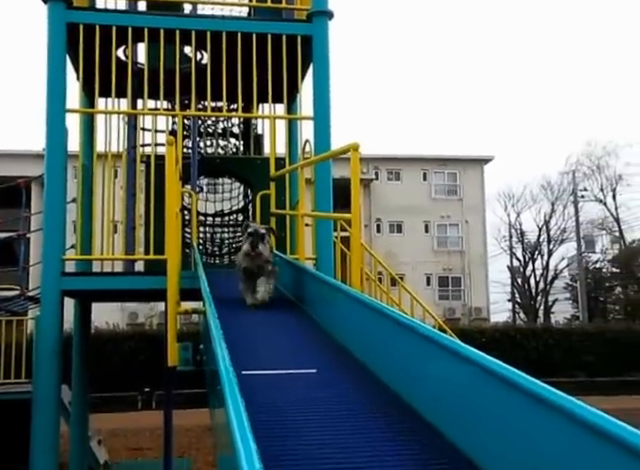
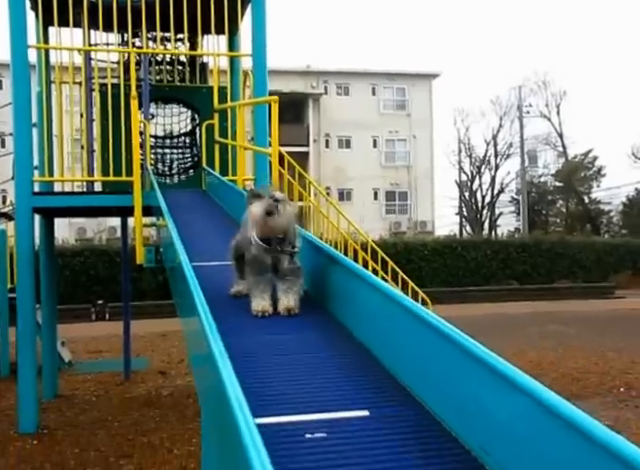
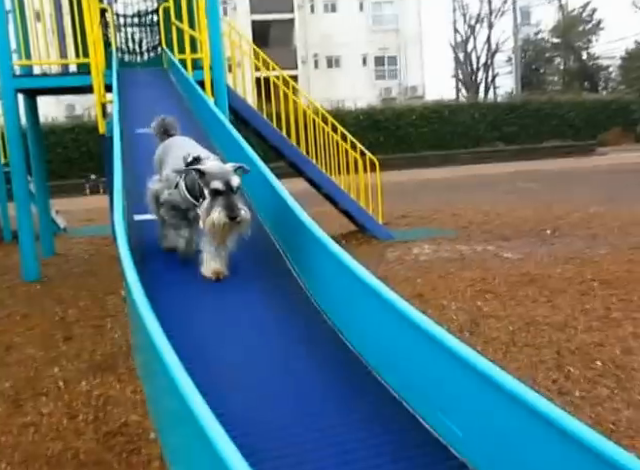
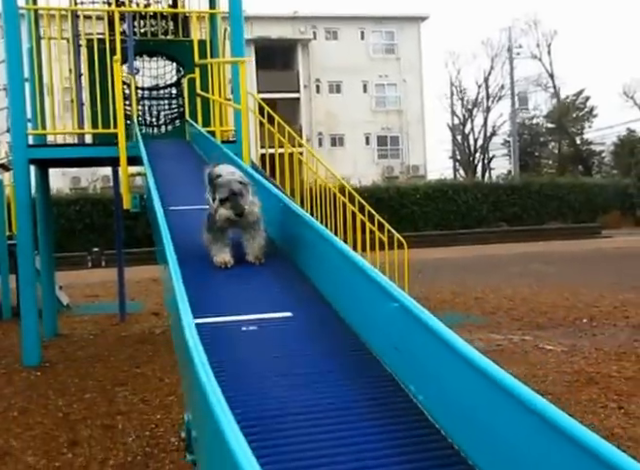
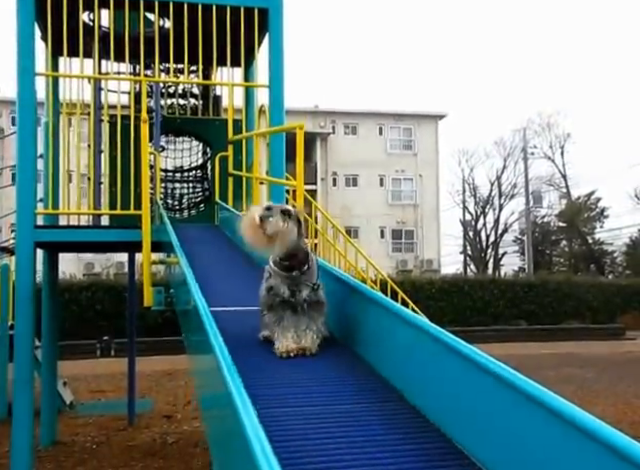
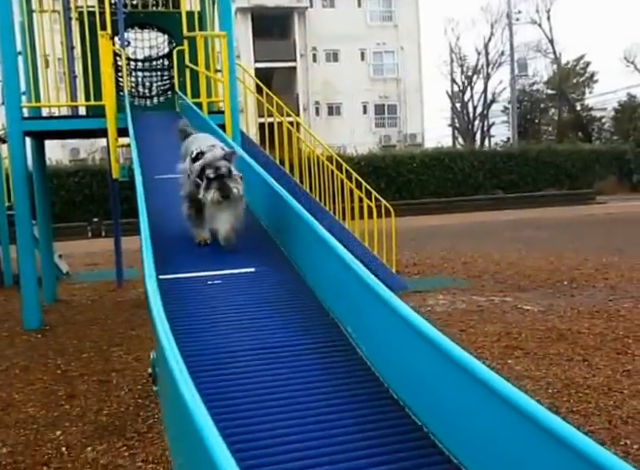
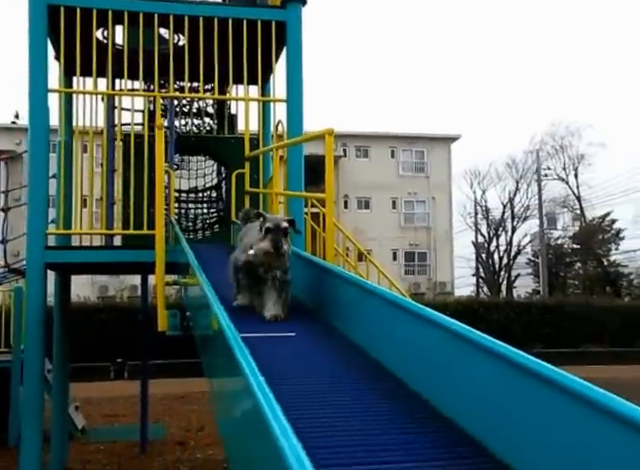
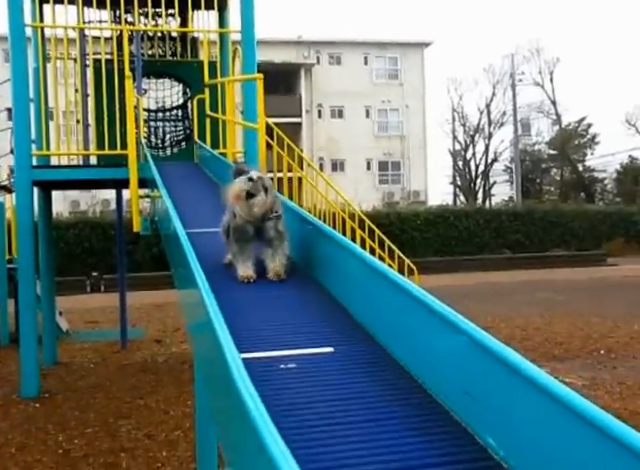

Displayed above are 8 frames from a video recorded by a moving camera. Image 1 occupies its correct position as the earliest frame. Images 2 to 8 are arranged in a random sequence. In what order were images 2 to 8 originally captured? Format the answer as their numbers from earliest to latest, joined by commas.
7, 5, 2, 8, 4, 6, 3
